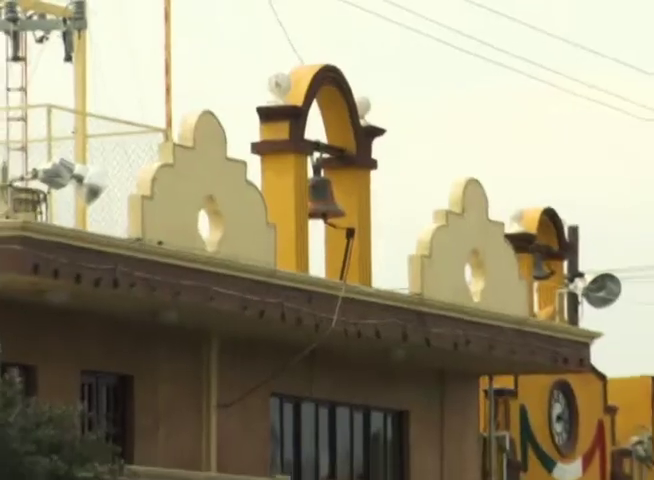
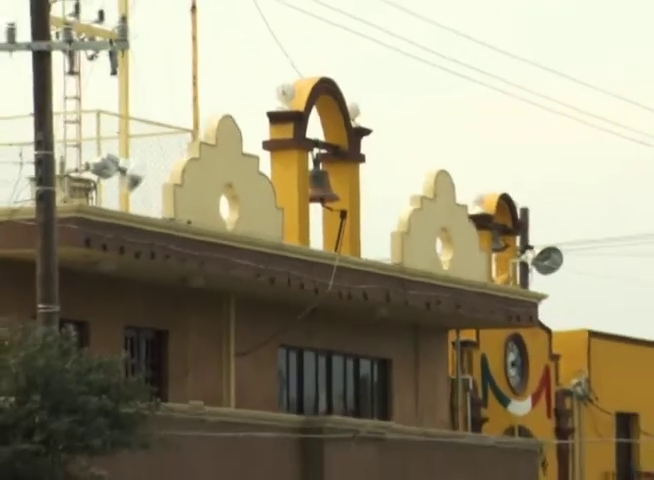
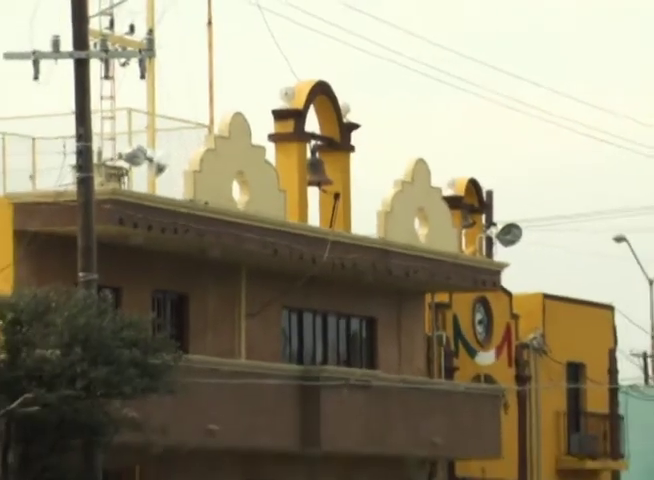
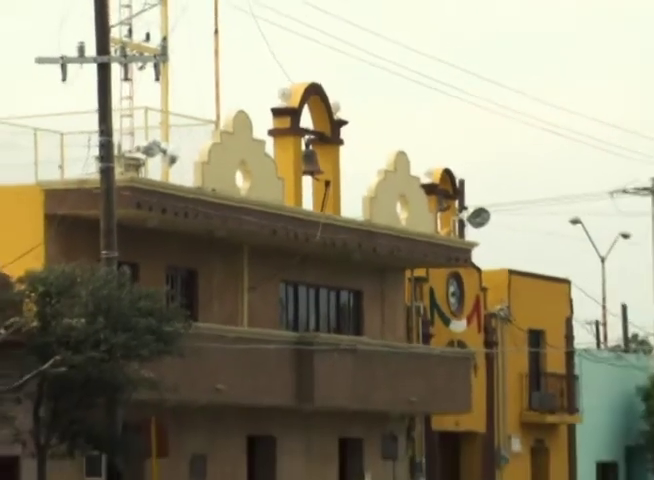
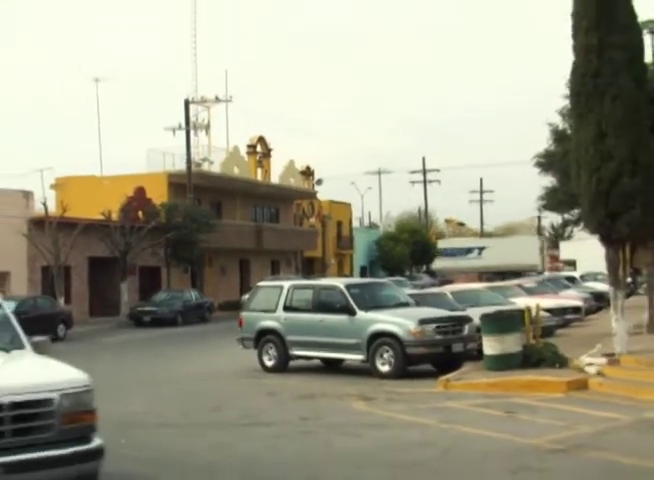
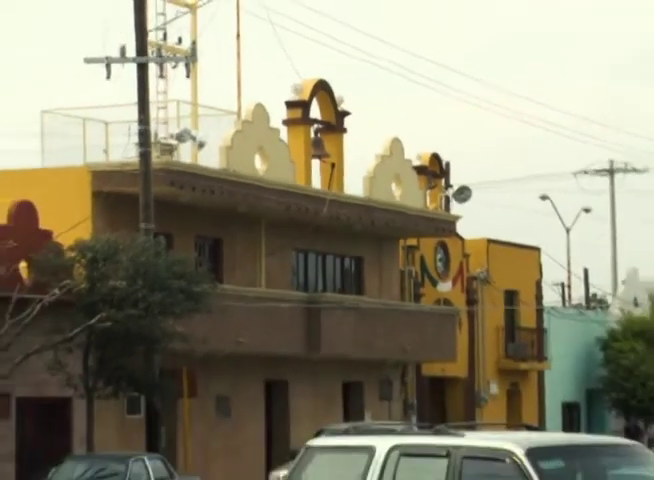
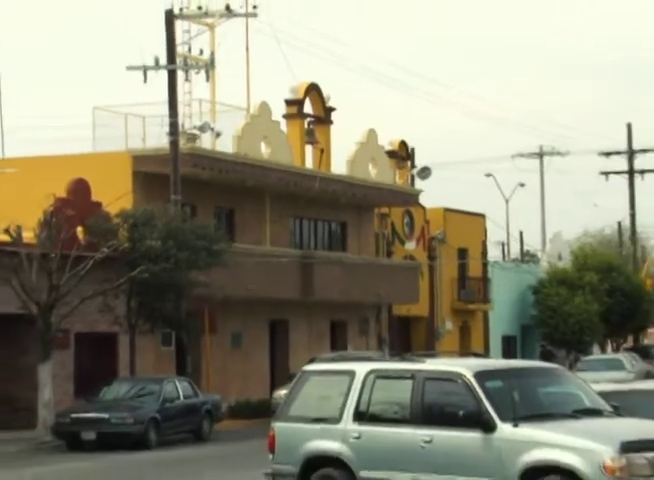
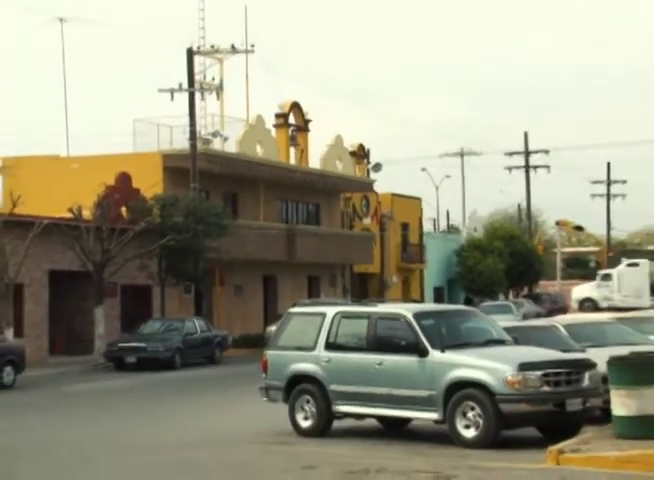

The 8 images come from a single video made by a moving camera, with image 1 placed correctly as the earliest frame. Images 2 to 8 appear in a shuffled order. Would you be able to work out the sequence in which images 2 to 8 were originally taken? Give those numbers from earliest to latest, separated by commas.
2, 3, 4, 6, 7, 8, 5
